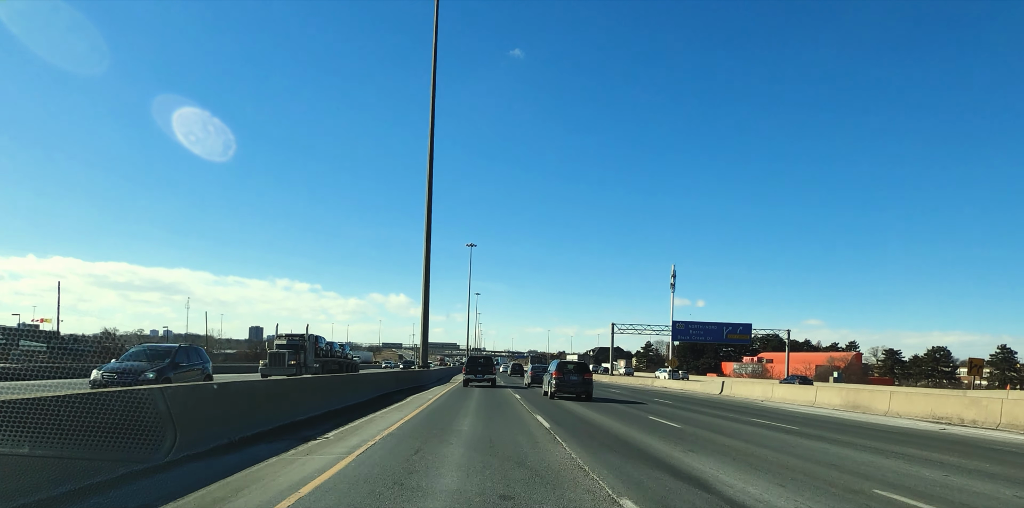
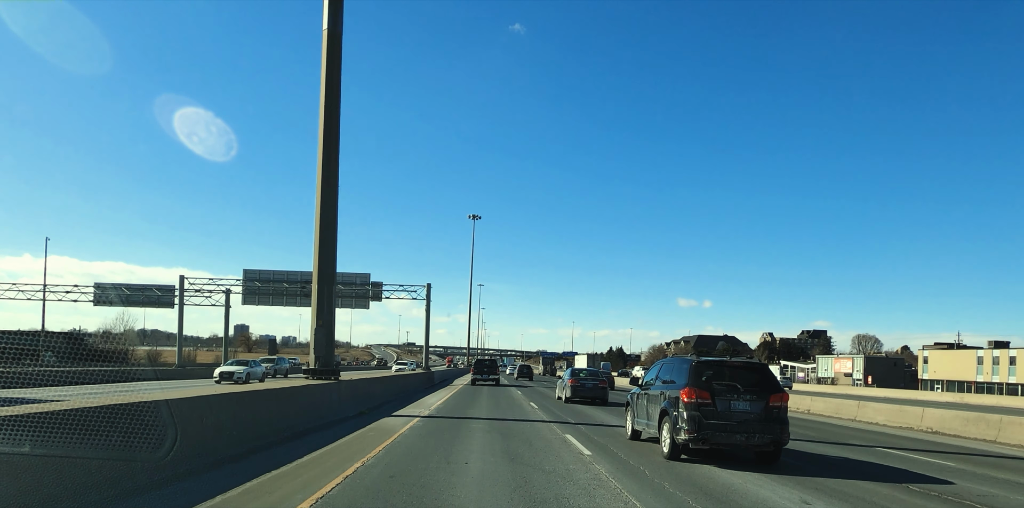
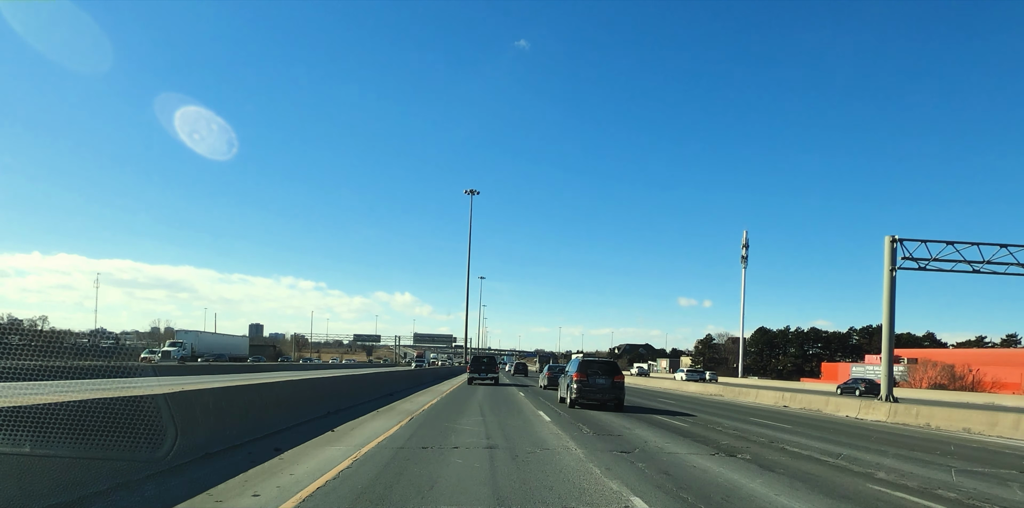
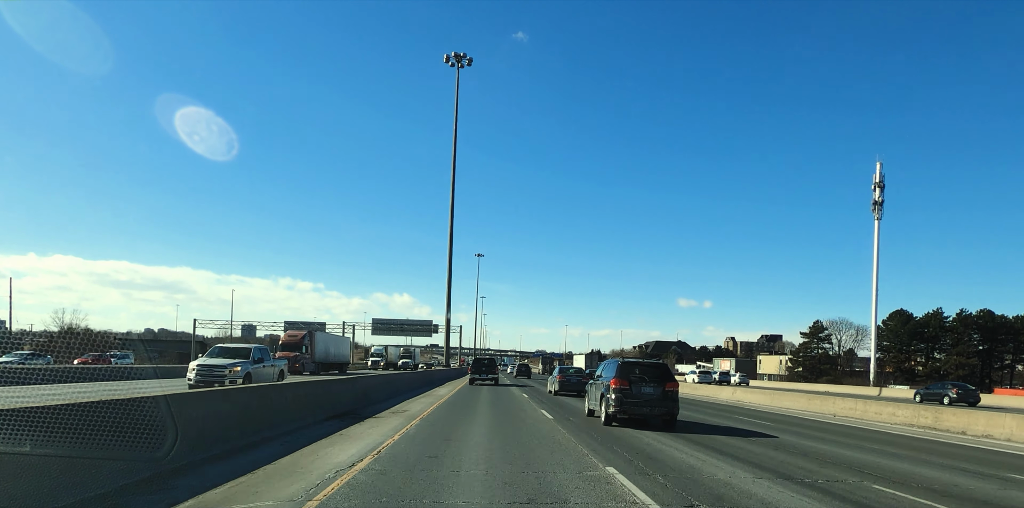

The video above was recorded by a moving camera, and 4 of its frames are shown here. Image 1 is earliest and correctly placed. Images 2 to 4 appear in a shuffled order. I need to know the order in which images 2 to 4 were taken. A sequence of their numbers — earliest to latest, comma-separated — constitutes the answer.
3, 4, 2
